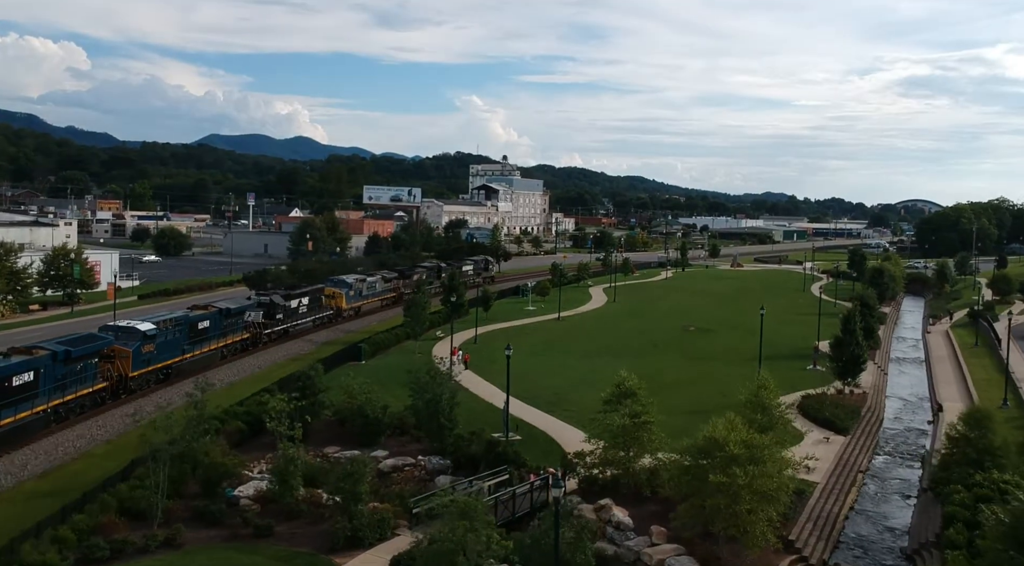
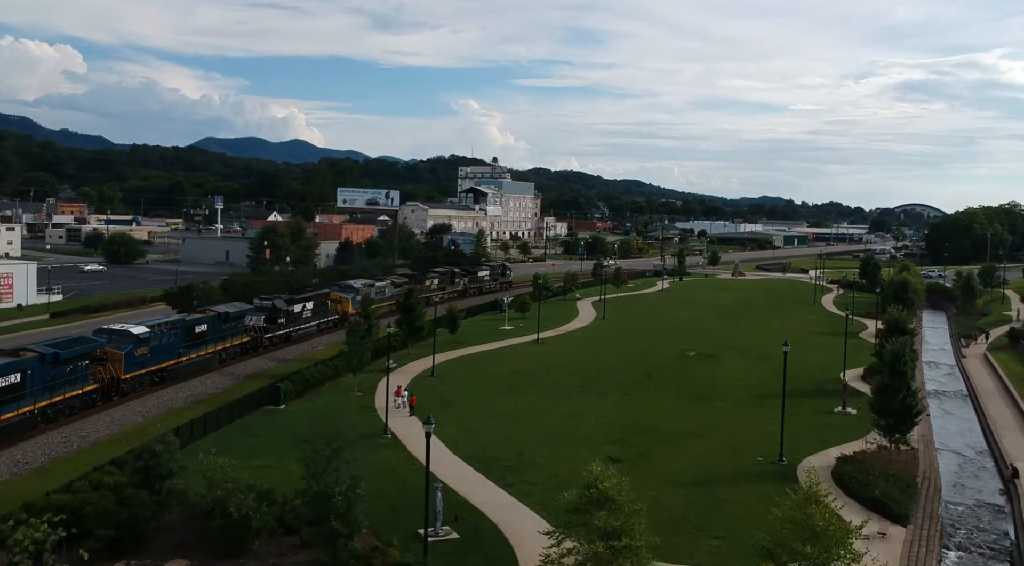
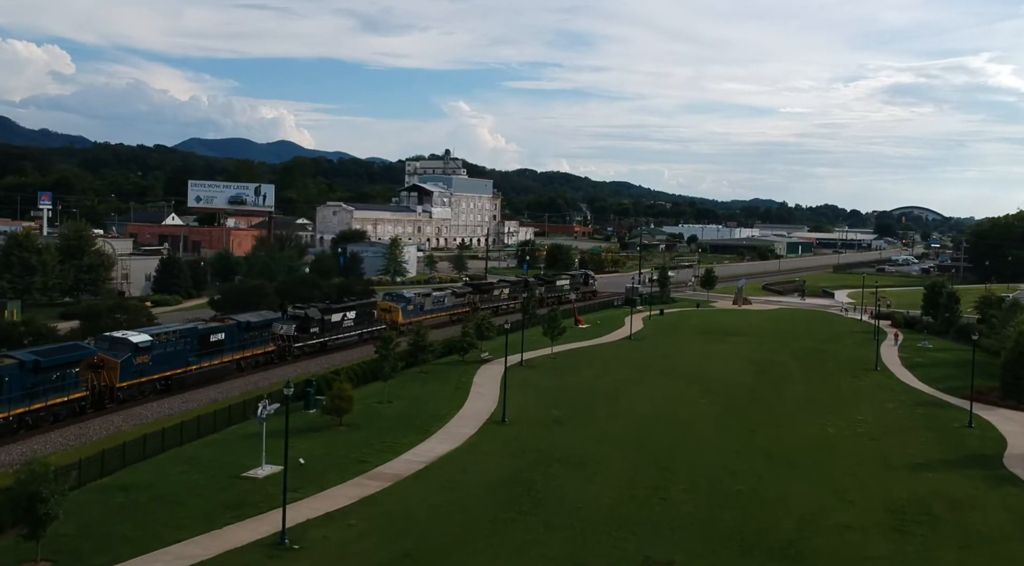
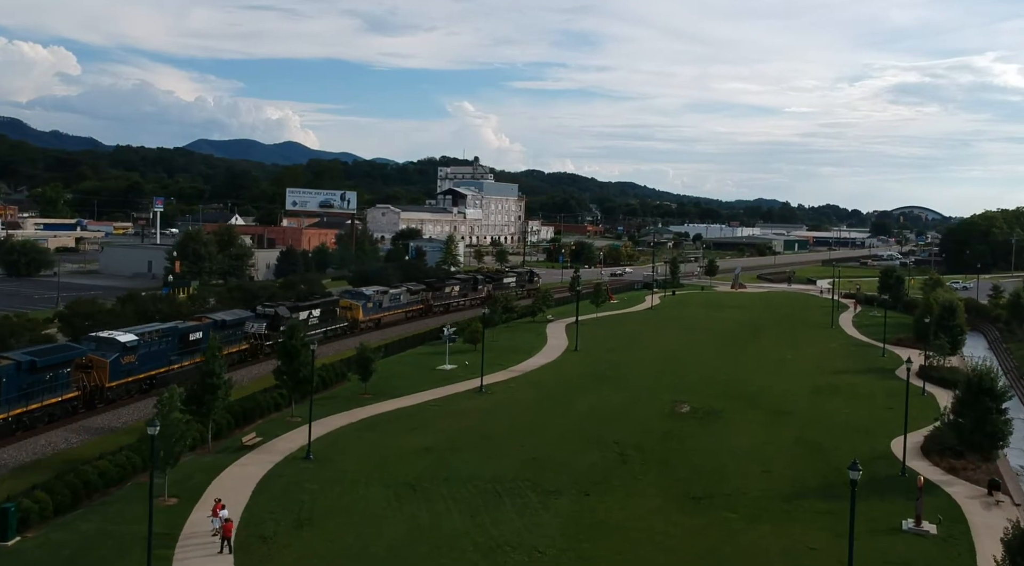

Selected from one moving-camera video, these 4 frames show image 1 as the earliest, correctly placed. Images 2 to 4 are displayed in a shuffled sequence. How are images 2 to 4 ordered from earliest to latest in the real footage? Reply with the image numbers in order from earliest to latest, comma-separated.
2, 4, 3
